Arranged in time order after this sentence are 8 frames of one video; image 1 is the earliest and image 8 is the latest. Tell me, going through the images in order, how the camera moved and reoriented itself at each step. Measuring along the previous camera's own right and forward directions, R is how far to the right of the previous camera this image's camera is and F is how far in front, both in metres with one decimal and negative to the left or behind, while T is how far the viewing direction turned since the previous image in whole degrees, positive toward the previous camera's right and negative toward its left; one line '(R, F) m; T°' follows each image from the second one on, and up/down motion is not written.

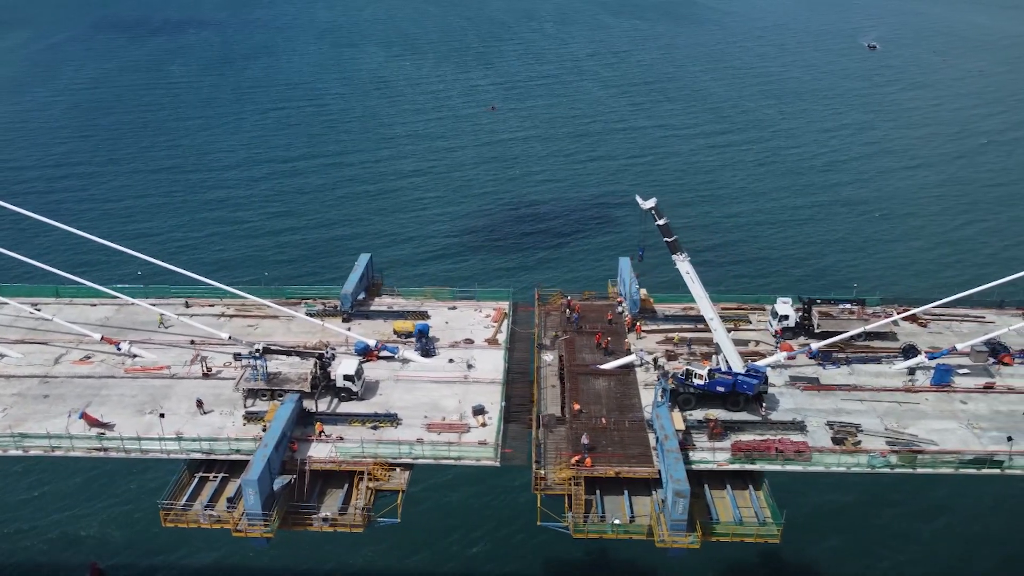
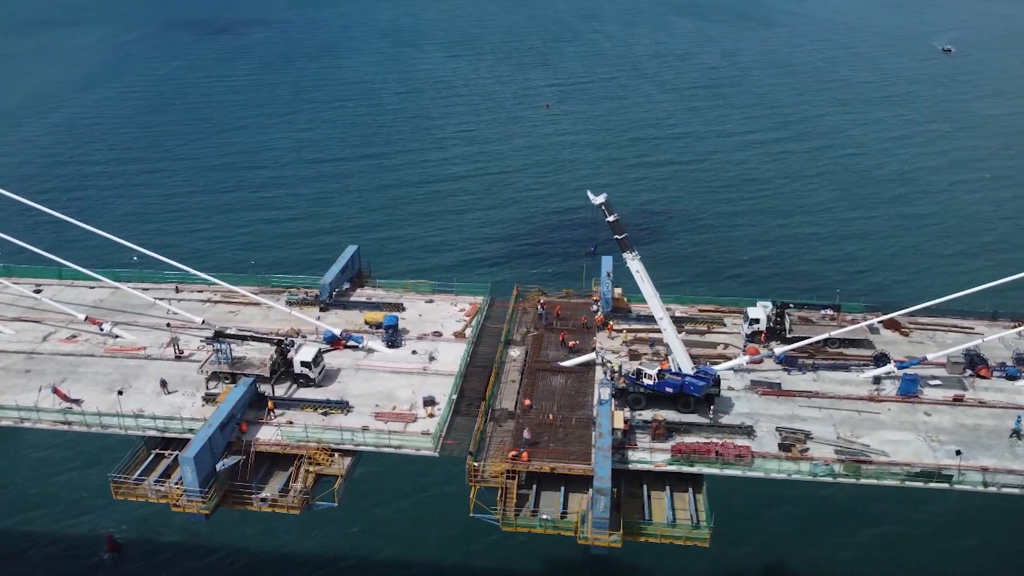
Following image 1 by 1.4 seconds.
(+7.2, -0.1) m; -5°
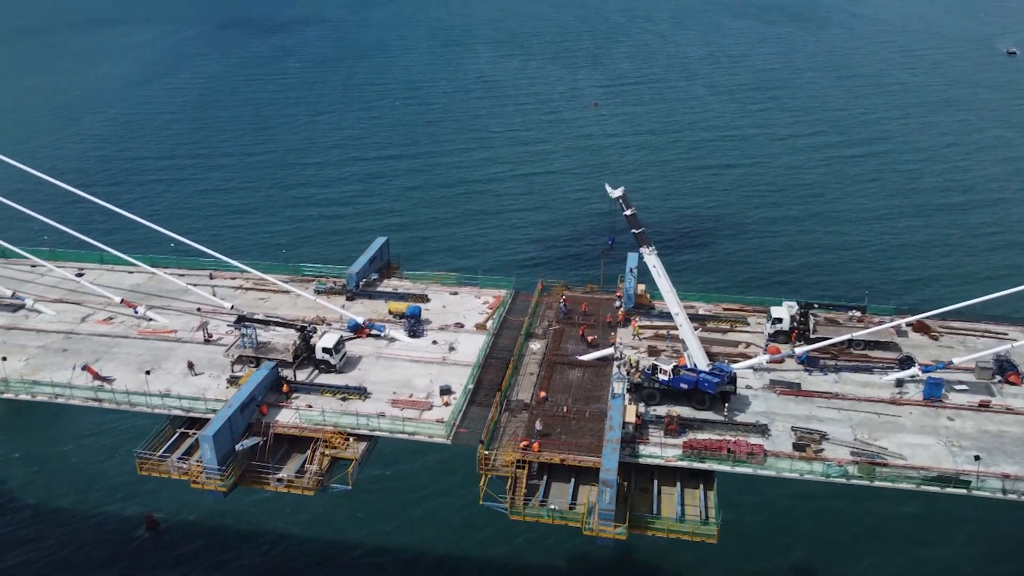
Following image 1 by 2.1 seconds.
(+2.0, -0.3) m; -3°
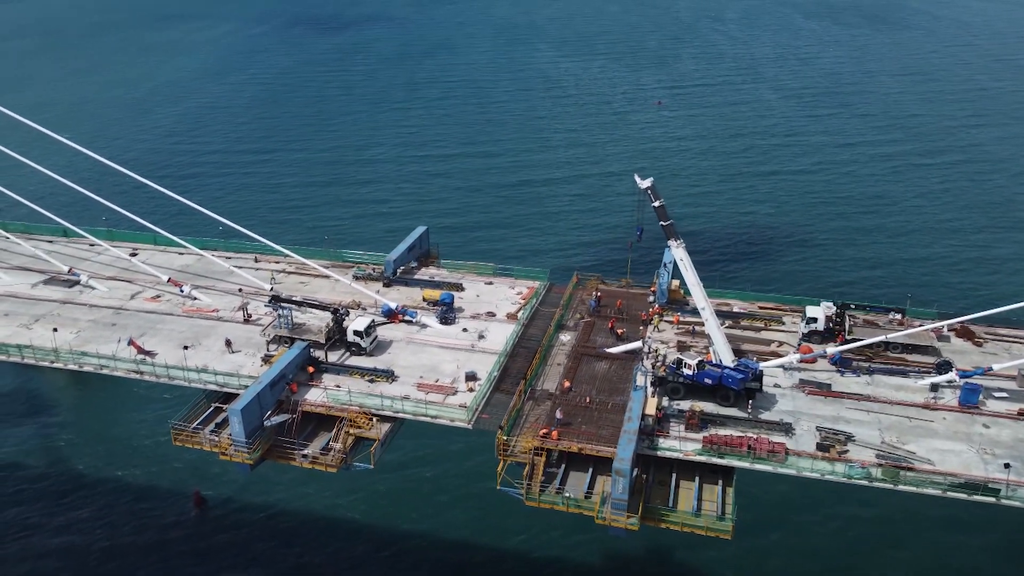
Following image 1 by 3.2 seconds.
(+2.2, -0.3) m; -4°
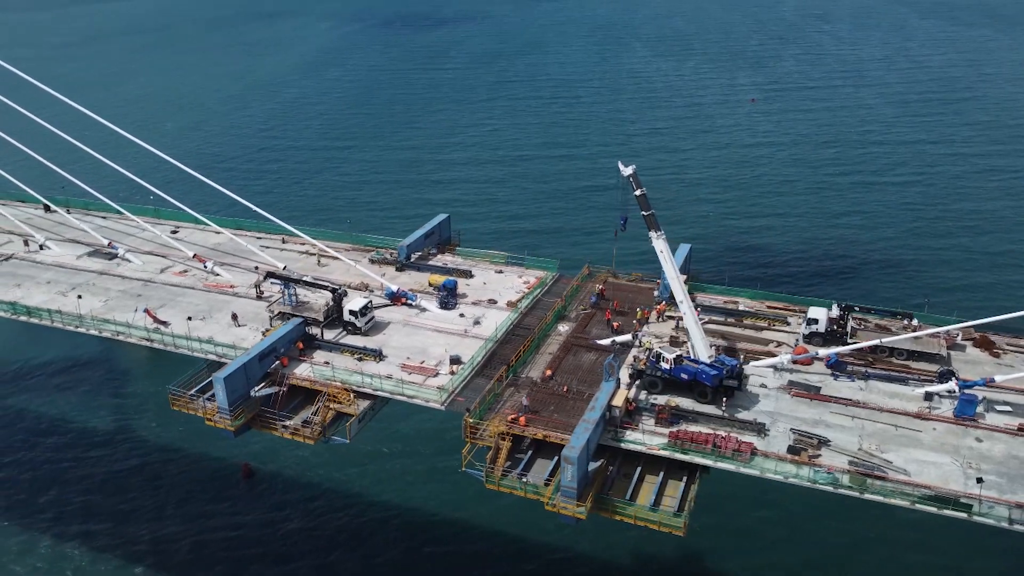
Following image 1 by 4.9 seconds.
(+7.4, +0.3) m; -7°
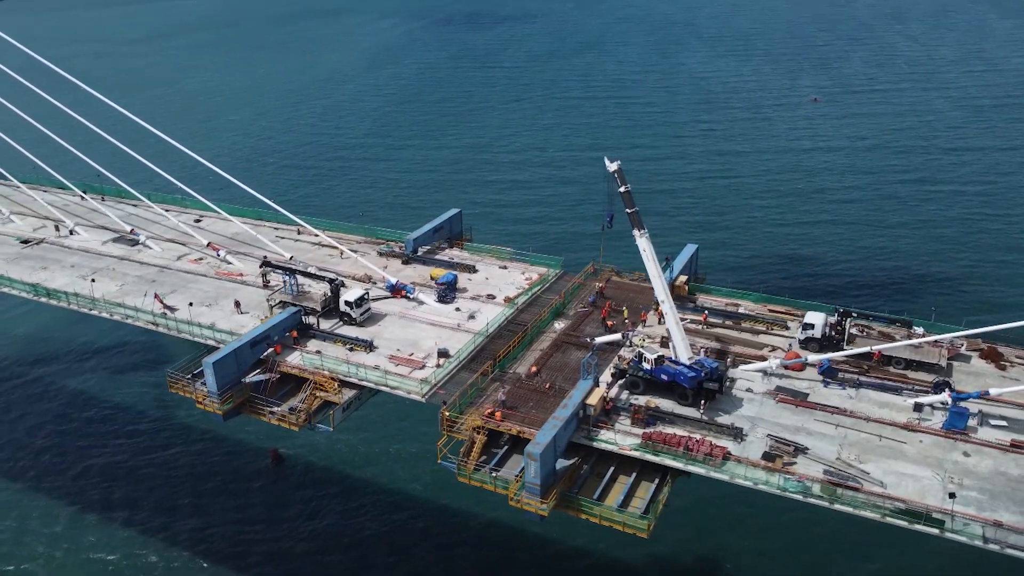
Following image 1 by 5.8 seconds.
(+4.8, +0.3) m; -4°
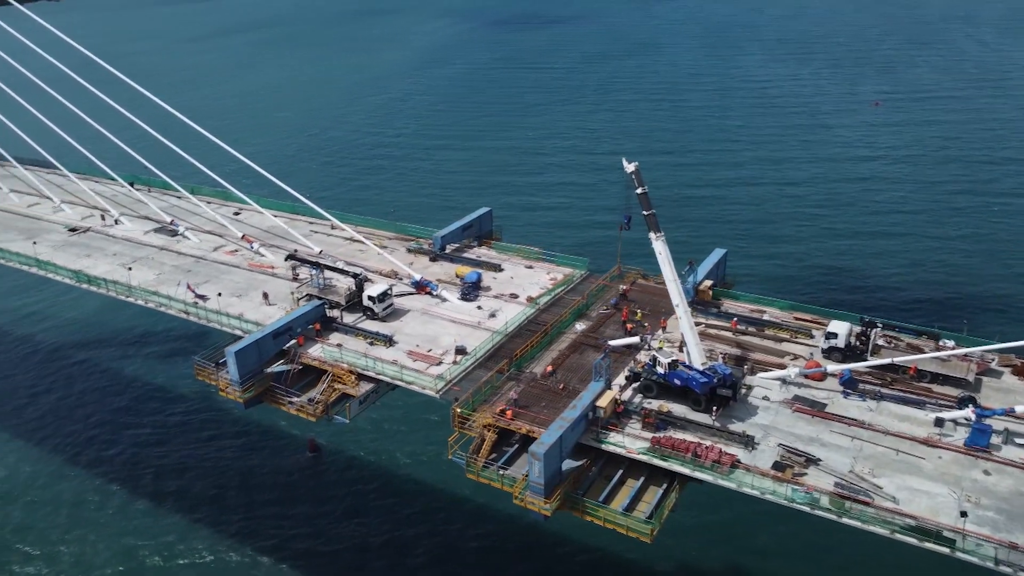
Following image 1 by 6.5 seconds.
(+2.2, 0.0) m; -4°
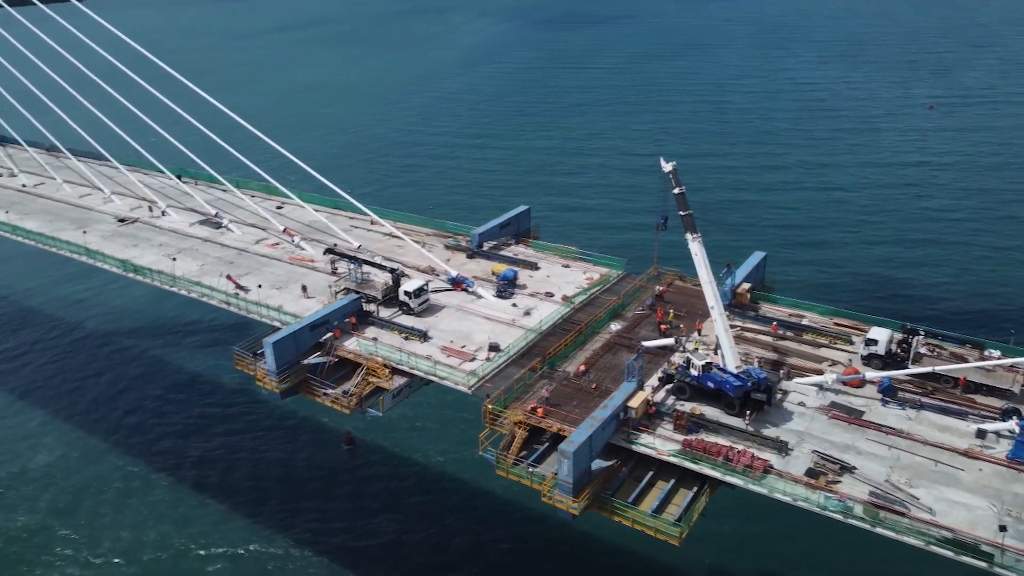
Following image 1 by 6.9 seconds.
(+0.4, 0.0) m; -3°
